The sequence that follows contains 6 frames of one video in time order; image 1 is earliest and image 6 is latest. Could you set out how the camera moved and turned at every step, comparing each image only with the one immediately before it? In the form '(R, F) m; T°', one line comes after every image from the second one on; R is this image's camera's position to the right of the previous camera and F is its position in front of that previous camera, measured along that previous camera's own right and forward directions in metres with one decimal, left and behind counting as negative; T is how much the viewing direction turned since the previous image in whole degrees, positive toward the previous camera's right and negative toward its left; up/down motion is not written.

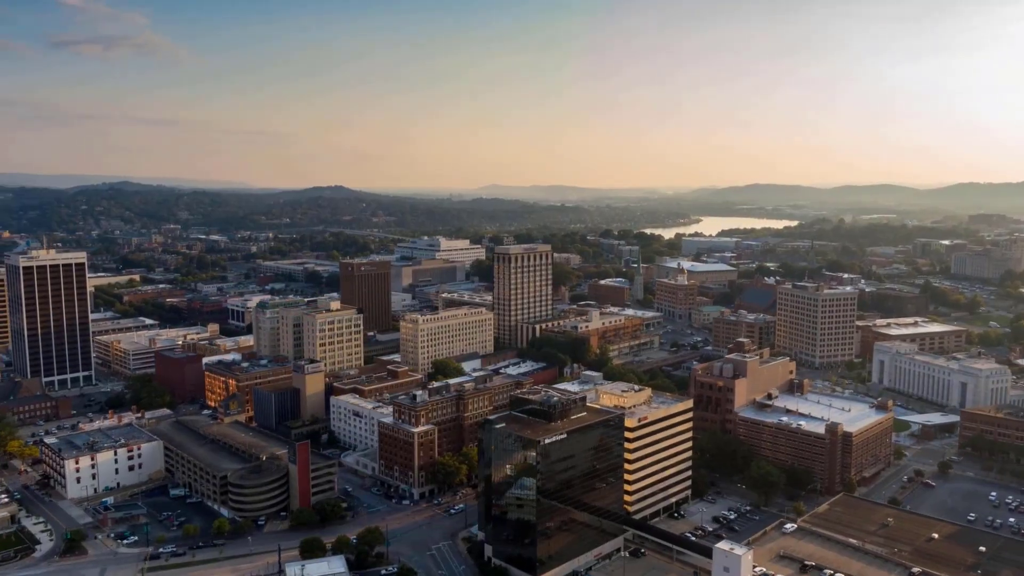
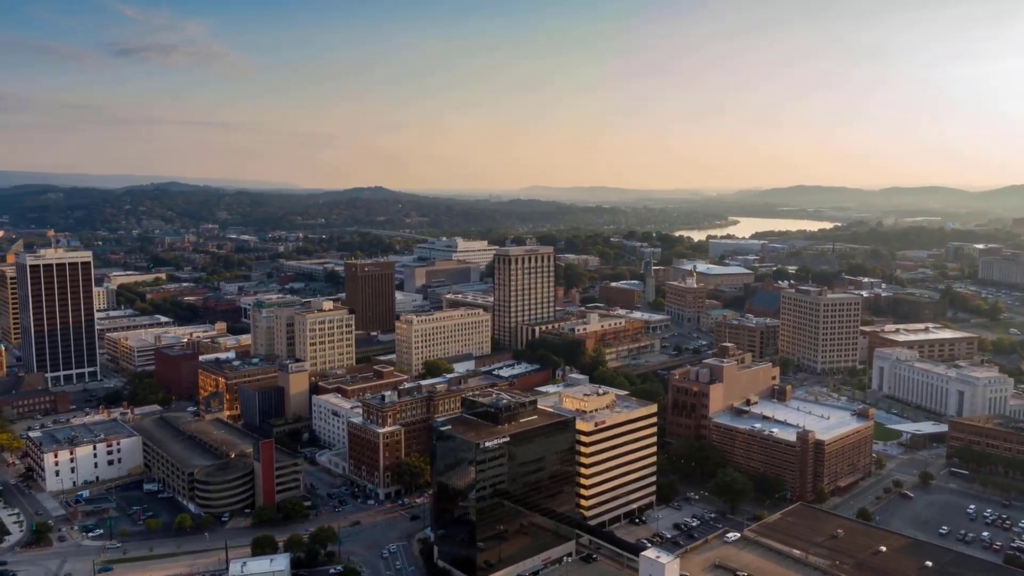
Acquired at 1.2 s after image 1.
(+4.1, +0.2) m; -3°
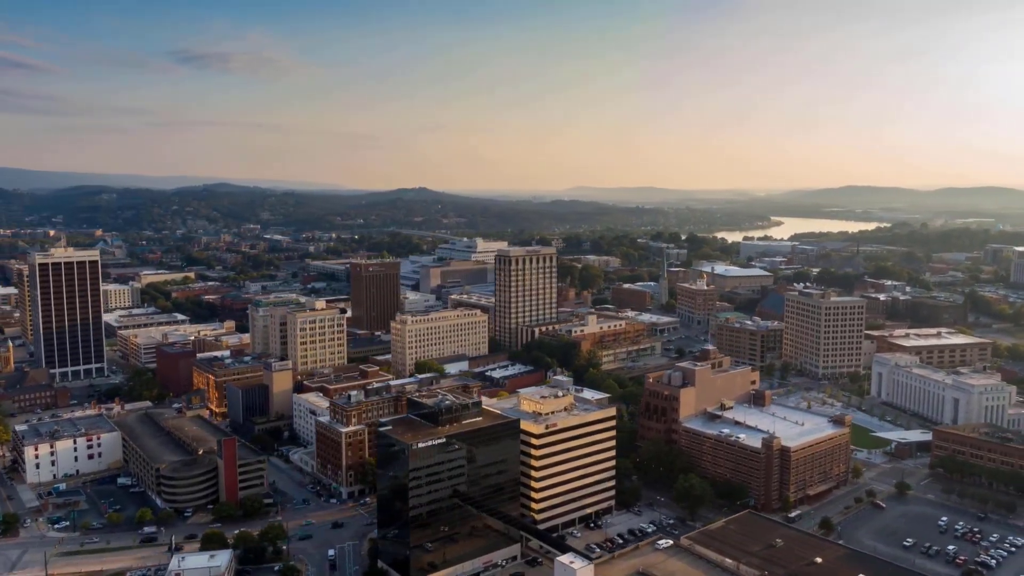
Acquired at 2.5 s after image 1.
(+4.6, +0.3) m; -3°
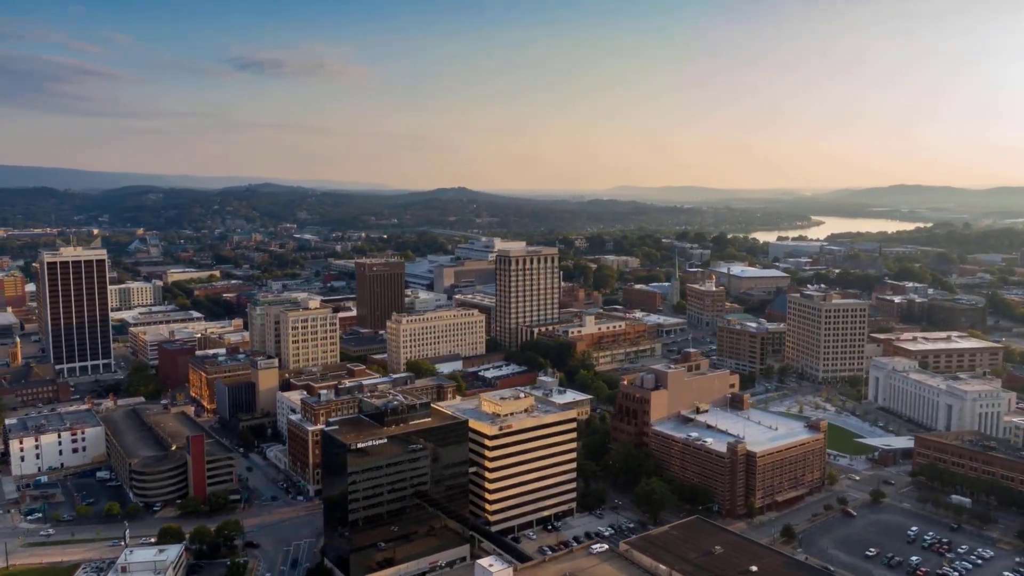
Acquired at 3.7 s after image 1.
(+4.2, +0.2) m; -3°
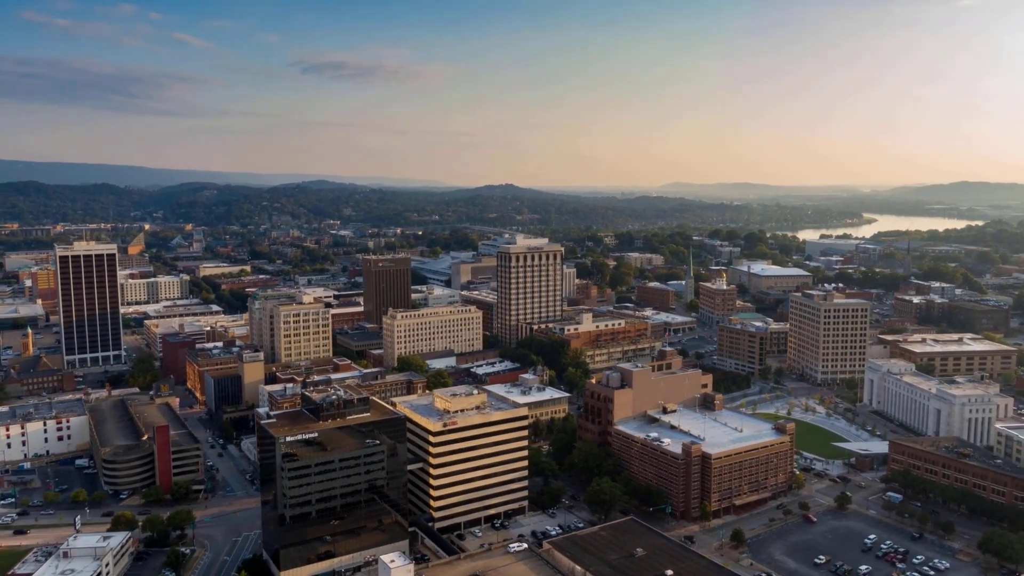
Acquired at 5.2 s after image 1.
(+5.1, +0.3) m; -4°
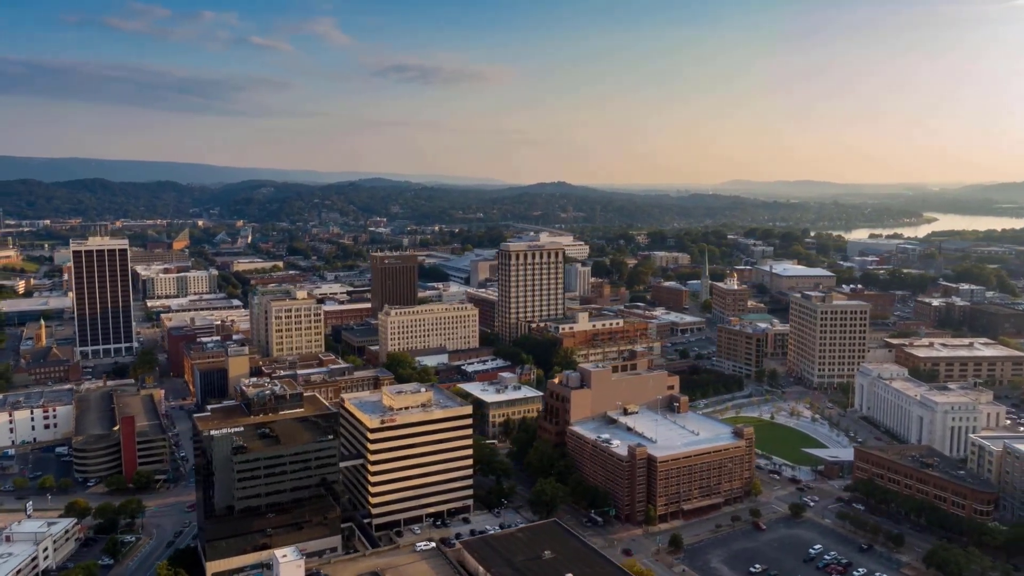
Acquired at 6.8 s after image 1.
(+5.6, +0.4) m; -4°
